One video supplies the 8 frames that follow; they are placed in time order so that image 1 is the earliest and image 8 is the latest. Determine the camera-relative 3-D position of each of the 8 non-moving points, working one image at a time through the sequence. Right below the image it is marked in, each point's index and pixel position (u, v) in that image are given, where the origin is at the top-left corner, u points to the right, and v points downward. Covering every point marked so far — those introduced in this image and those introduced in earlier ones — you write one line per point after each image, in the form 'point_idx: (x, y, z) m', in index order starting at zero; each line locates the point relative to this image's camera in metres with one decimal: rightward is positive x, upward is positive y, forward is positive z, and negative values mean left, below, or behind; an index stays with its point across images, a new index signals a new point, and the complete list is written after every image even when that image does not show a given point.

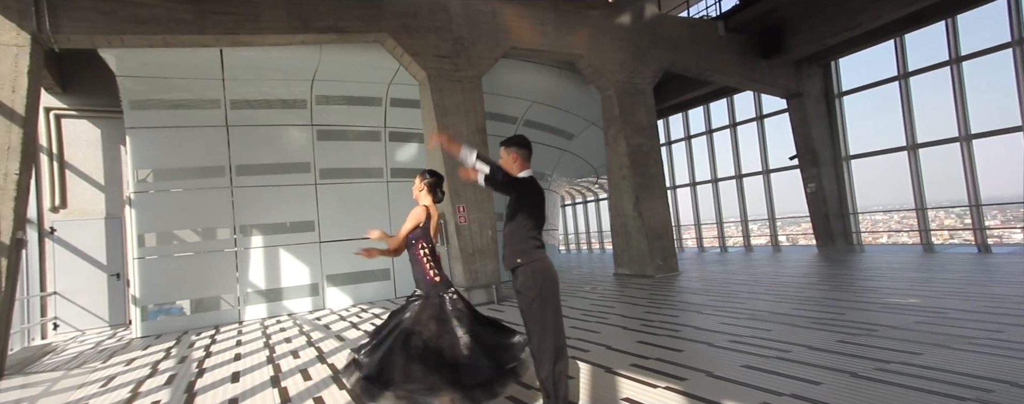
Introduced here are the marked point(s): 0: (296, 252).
0: (-4.4, -1.0, +8.2) m
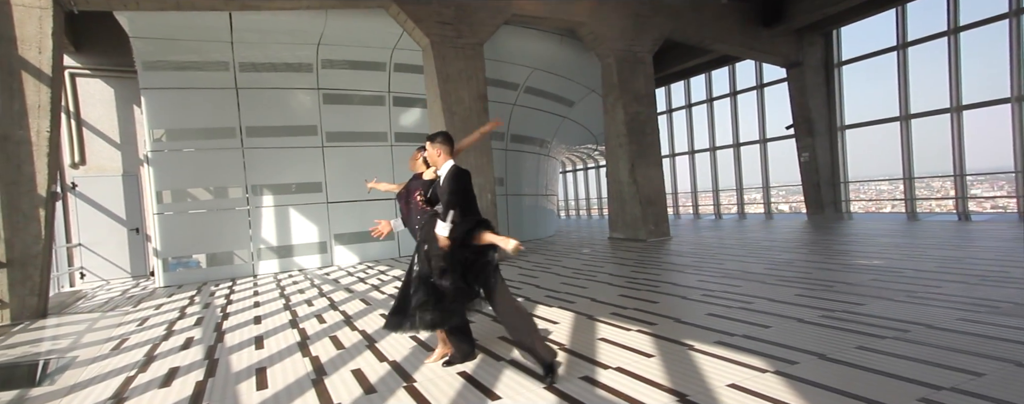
0: (-4.4, -0.2, +8.6) m
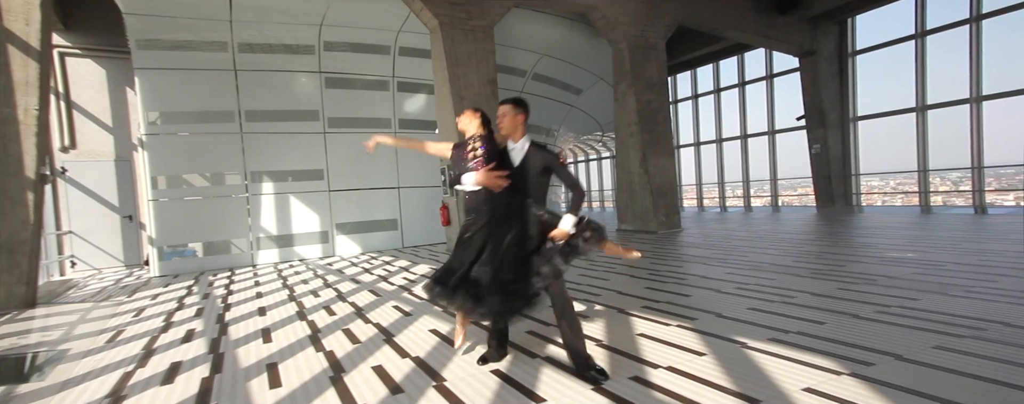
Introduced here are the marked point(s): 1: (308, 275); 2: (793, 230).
0: (-4.2, +0.1, +8.4) m
1: (-3.2, -1.1, +6.4) m
2: (+6.1, -0.7, +8.8) m
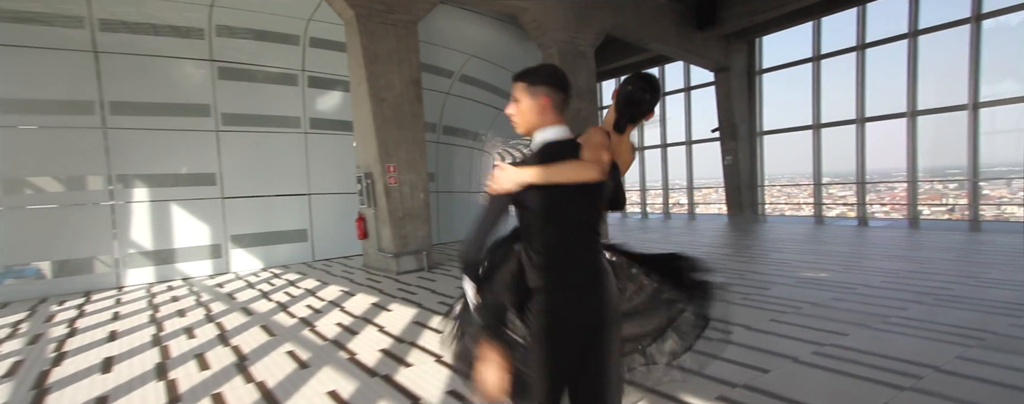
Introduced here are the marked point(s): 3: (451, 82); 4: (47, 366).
0: (-5.6, -0.1, +7.1) m
1: (-4.3, -1.3, +5.3) m
2: (+4.5, -0.9, +9.3) m
3: (-1.3, +2.6, +8.9) m
4: (-3.9, -1.4, +3.4) m
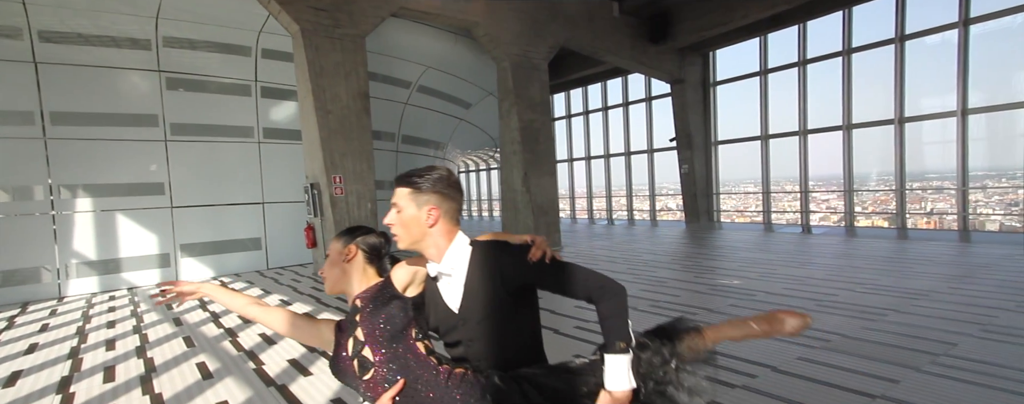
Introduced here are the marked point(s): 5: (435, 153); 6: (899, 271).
0: (-6.5, -0.3, +7.1) m
1: (-5.2, -1.5, +5.4) m
2: (+3.5, -1.0, +9.6) m
3: (-2.3, +2.4, +9.0) m
4: (-4.7, -1.5, +3.4) m
5: (-2.0, +1.3, +10.3) m
6: (+5.2, -0.9, +5.4) m
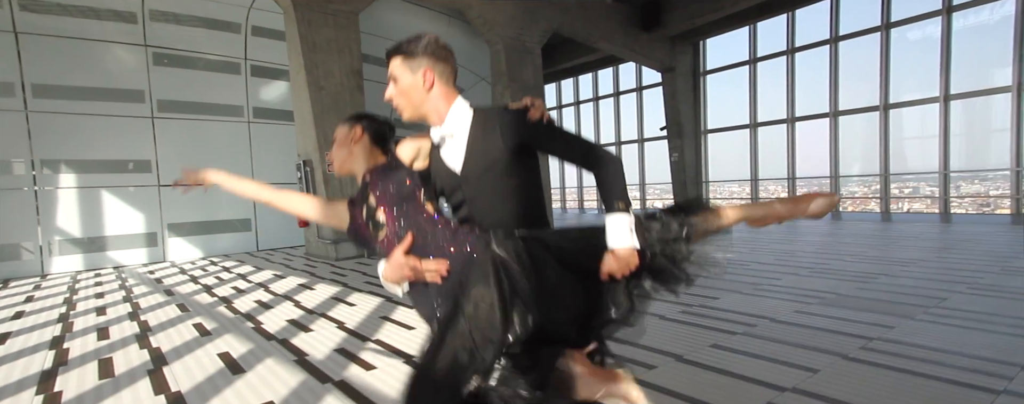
0: (-6.6, +0.1, +6.9) m
1: (-5.2, -1.1, +5.3) m
2: (+3.4, -0.7, +9.7) m
3: (-2.5, +2.8, +9.0) m
4: (-4.7, -1.2, +3.3) m
5: (-2.1, +1.7, +10.3) m
6: (+5.1, -0.6, +5.5) m
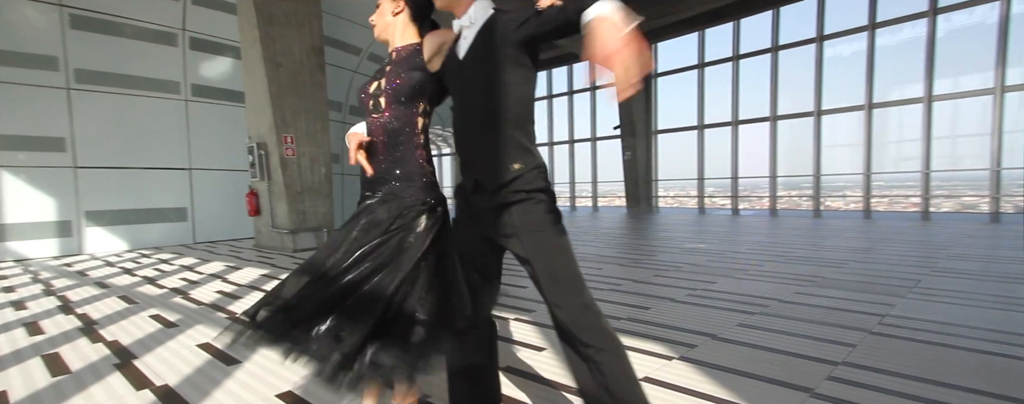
0: (-7.1, +0.4, +6.0) m
1: (-5.5, -0.9, +4.5) m
2: (+2.4, -0.6, +10.1) m
3: (-3.2, +3.0, +8.6) m
4: (-4.7, -1.0, +2.6) m
5: (-3.1, +1.9, +9.9) m
6: (+4.7, -0.5, +6.2) m
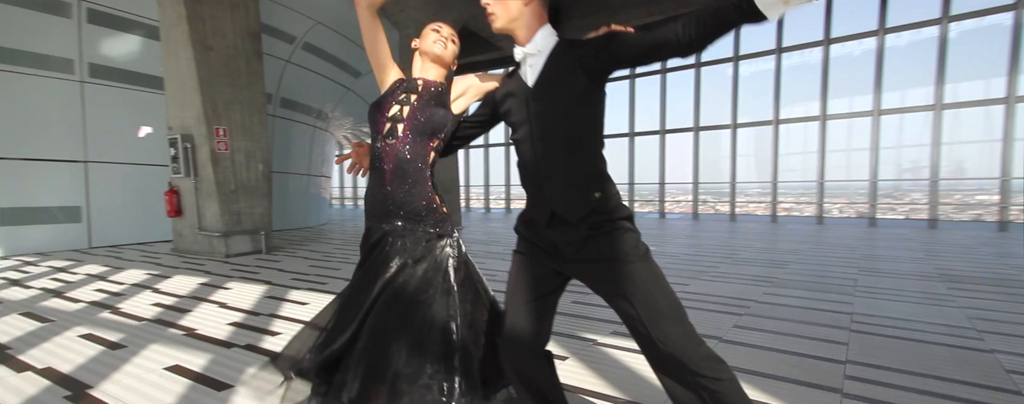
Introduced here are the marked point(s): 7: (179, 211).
0: (-7.6, +0.4, +4.7) m
1: (-5.8, -0.9, +3.6) m
2: (+1.0, -0.6, +10.5) m
3: (-4.2, +3.0, +8.0) m
4: (-4.7, -1.0, +1.9) m
5: (-4.4, +1.9, +9.3) m
6: (+3.9, -0.6, +7.0) m
7: (-4.7, -0.1, +5.7) m
